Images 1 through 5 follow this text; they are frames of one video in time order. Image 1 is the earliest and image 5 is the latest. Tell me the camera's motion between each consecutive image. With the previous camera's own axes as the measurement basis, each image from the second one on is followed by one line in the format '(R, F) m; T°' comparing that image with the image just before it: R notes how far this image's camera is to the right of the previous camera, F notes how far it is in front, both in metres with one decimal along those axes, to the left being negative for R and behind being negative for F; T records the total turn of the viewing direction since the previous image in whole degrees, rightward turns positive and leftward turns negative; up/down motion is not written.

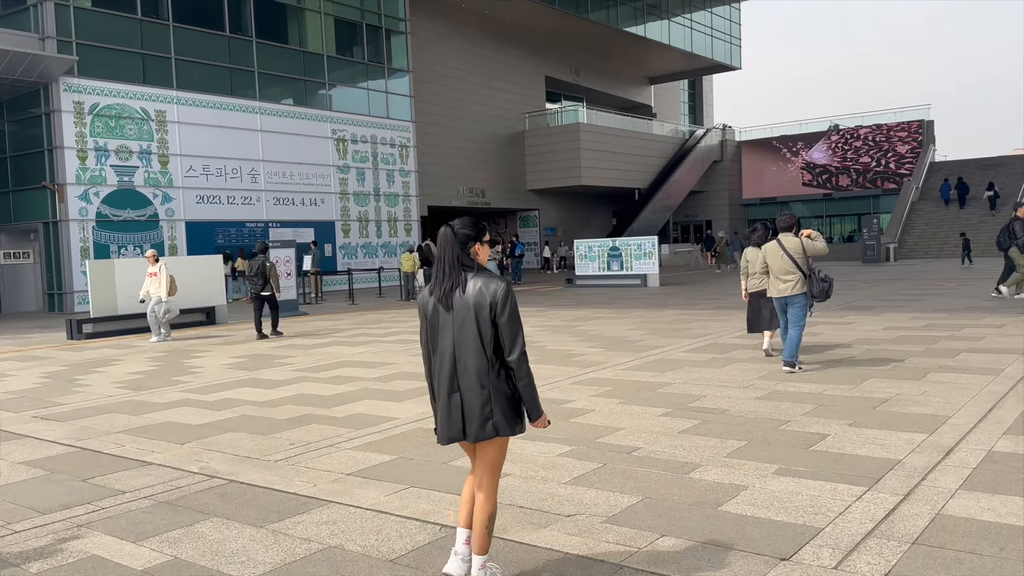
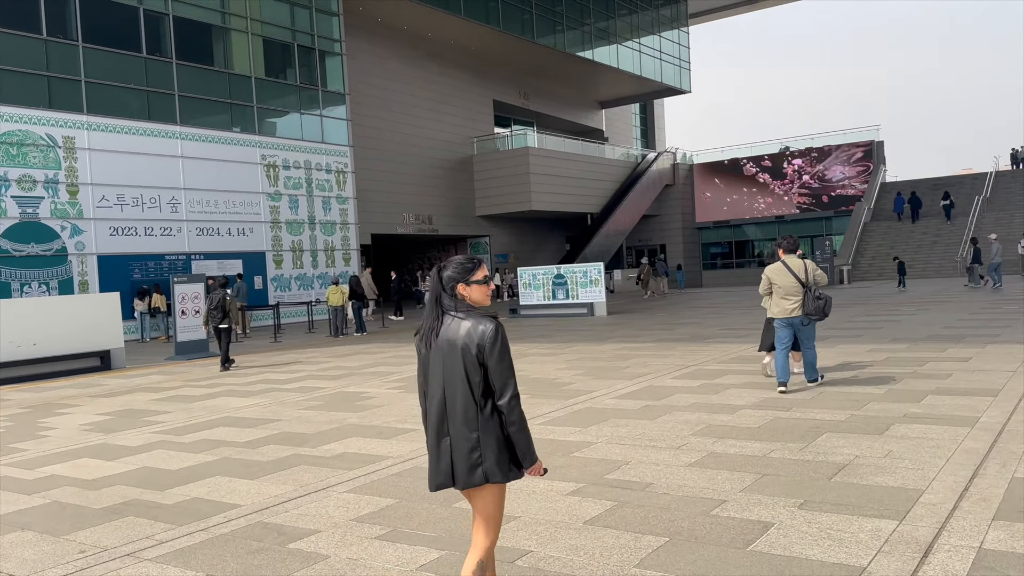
(+0.6, +1.3) m; +3°
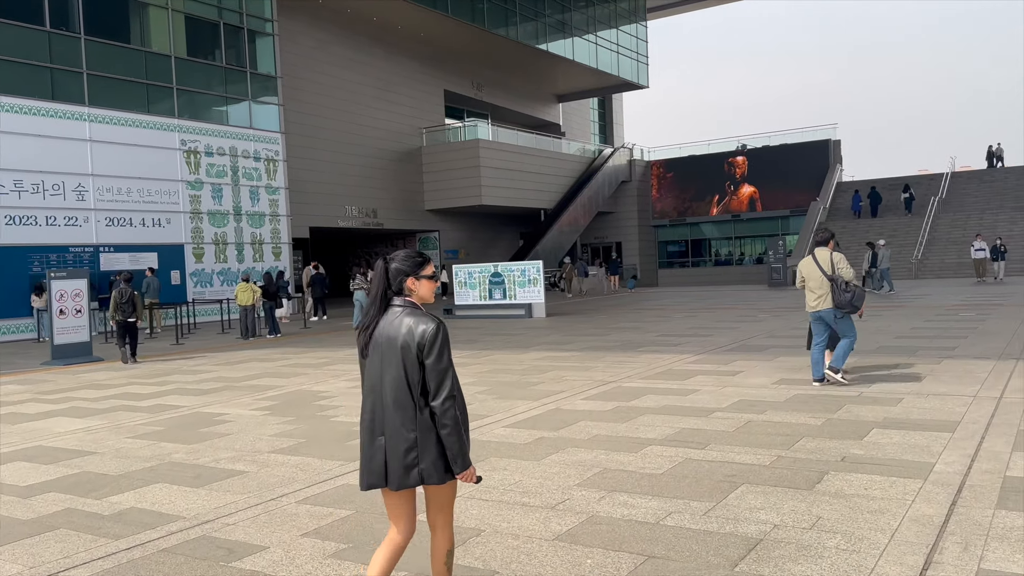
(+0.8, +1.4) m; +3°
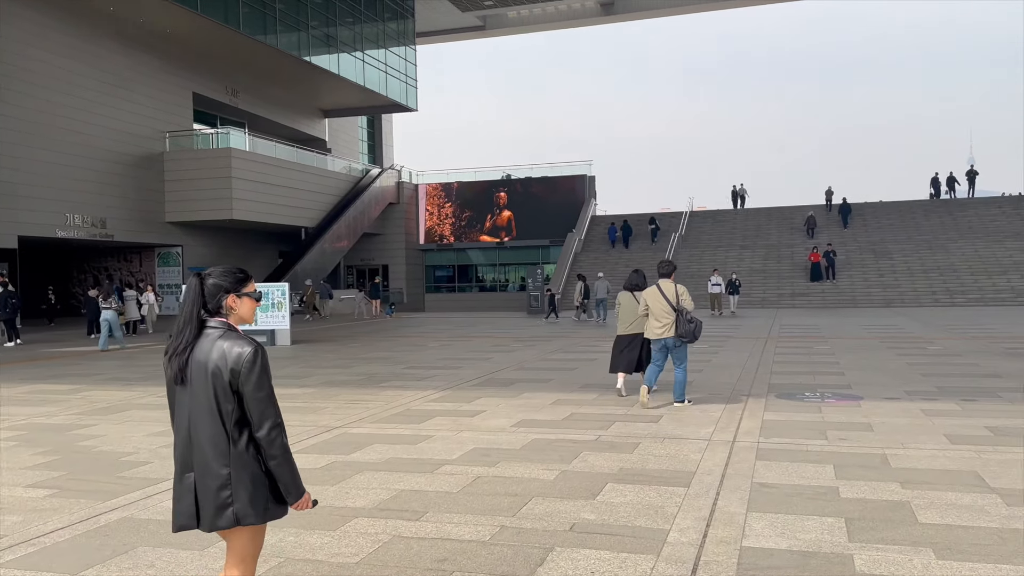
(+0.5, +1.0) m; +16°
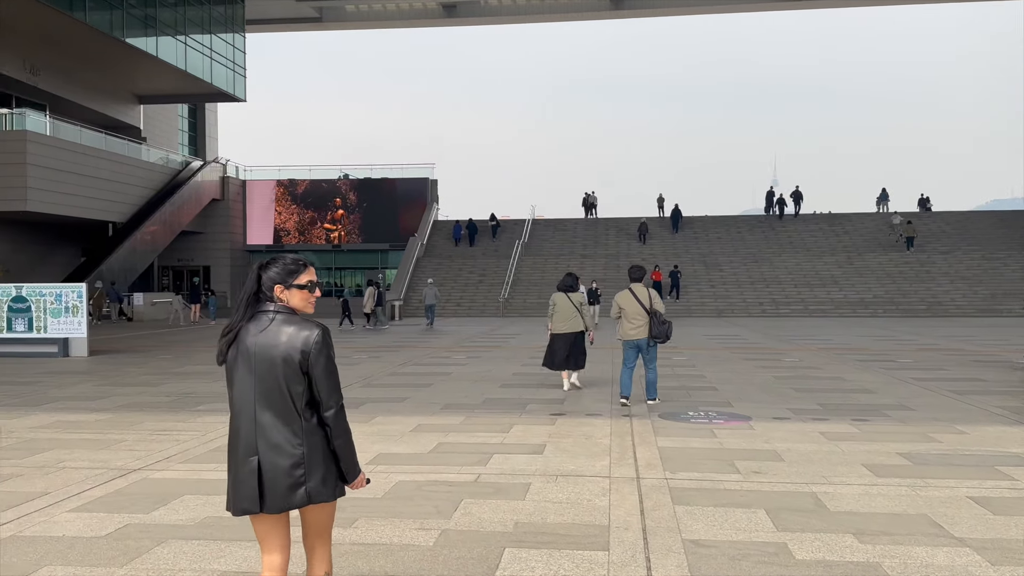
(-0.2, +1.3) m; +12°
